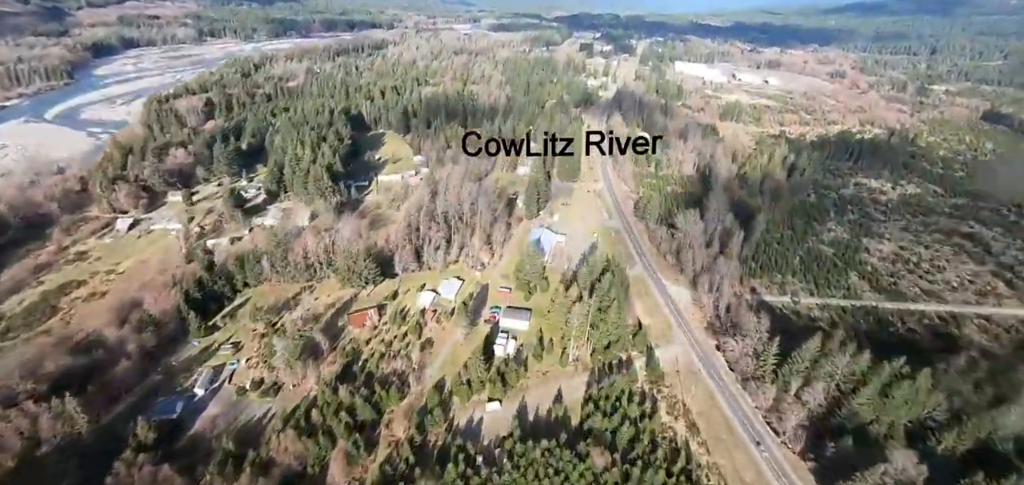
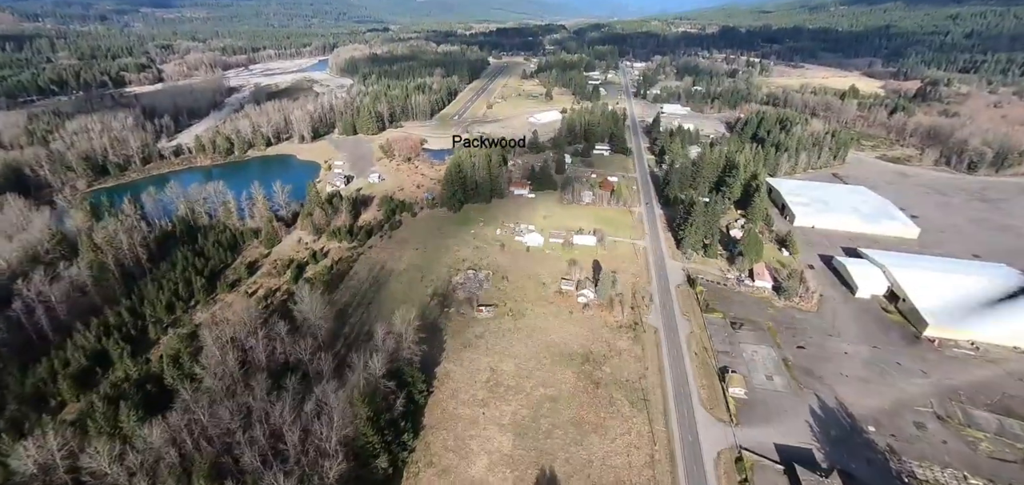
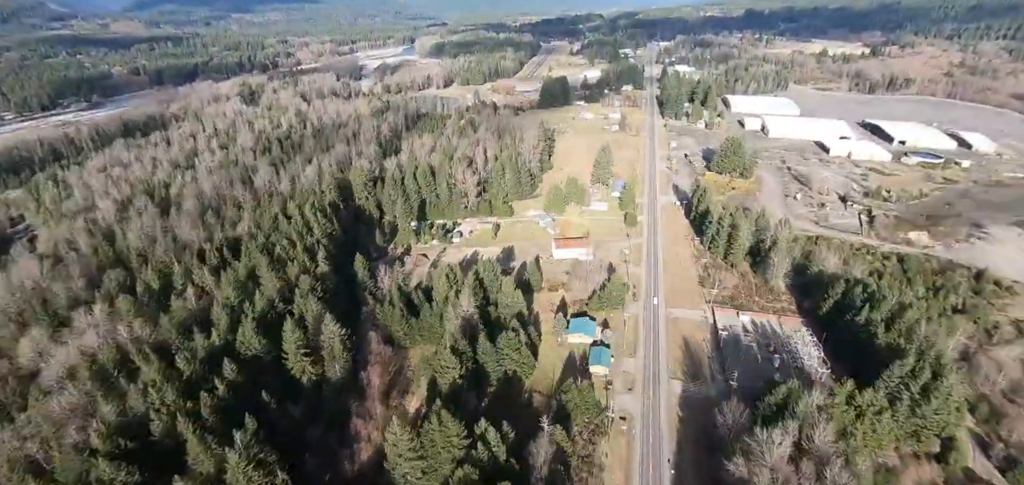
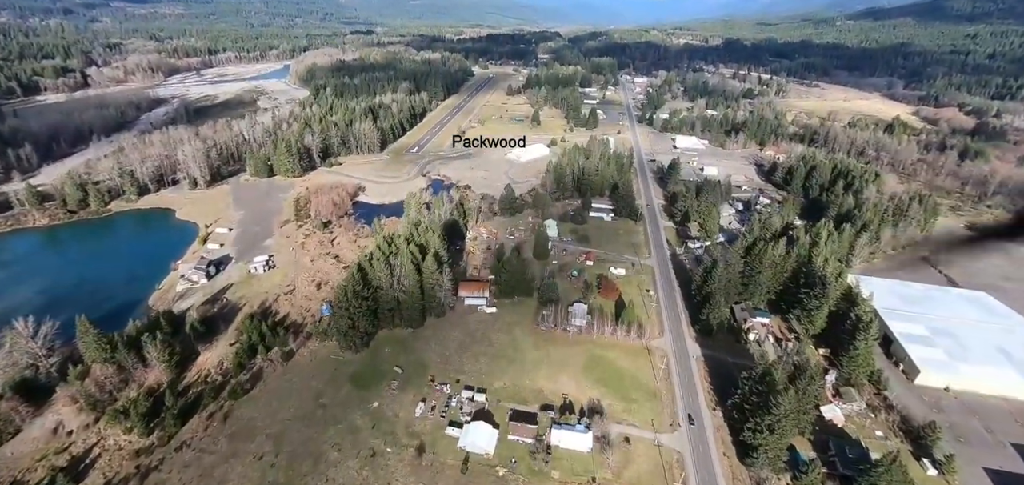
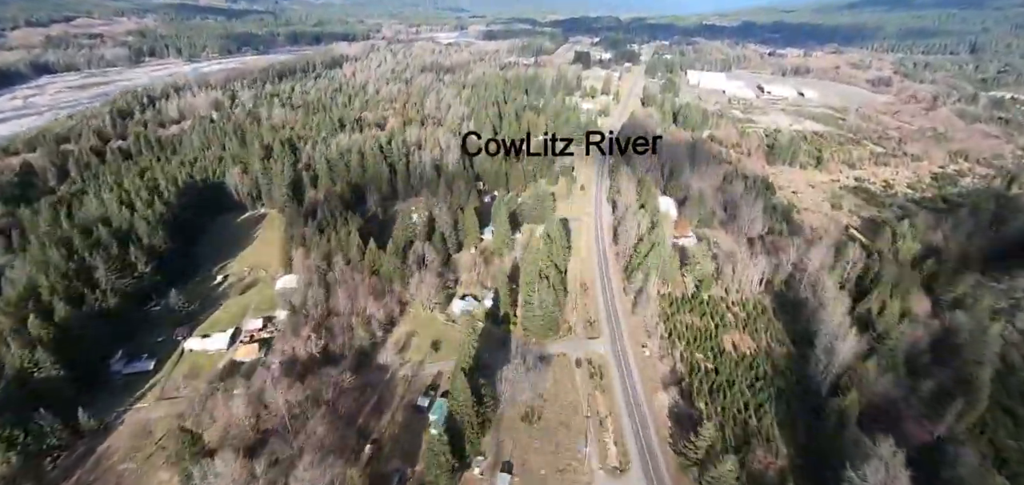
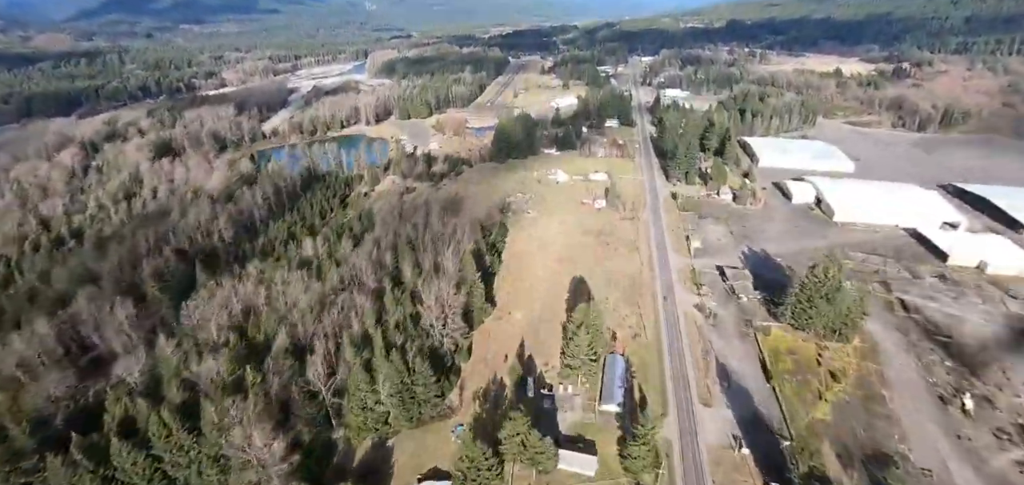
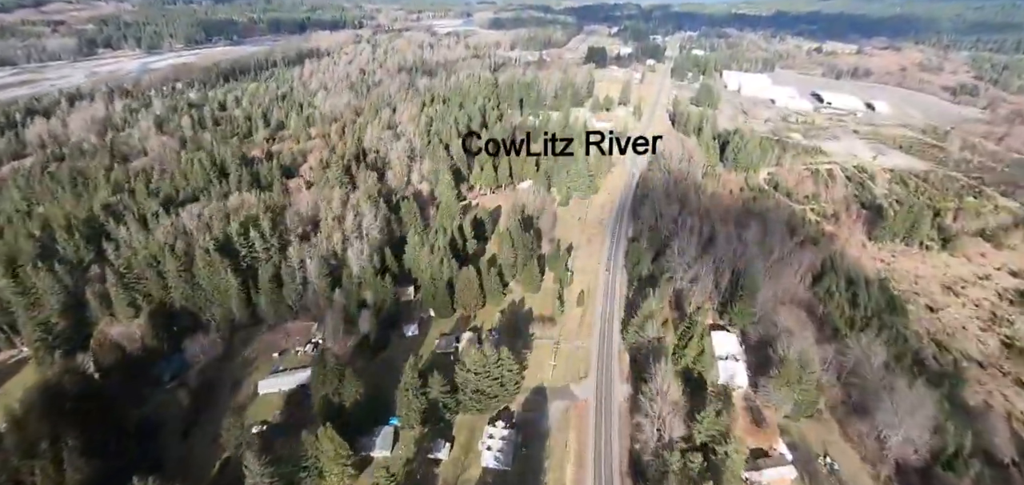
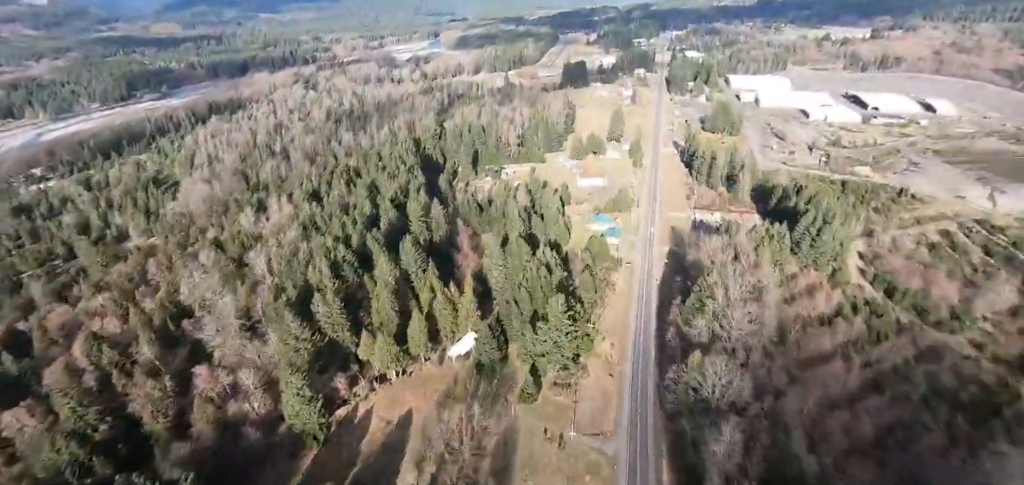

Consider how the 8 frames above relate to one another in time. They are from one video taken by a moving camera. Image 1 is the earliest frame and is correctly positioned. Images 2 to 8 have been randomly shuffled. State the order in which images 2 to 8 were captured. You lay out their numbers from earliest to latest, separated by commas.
5, 7, 8, 3, 6, 2, 4
